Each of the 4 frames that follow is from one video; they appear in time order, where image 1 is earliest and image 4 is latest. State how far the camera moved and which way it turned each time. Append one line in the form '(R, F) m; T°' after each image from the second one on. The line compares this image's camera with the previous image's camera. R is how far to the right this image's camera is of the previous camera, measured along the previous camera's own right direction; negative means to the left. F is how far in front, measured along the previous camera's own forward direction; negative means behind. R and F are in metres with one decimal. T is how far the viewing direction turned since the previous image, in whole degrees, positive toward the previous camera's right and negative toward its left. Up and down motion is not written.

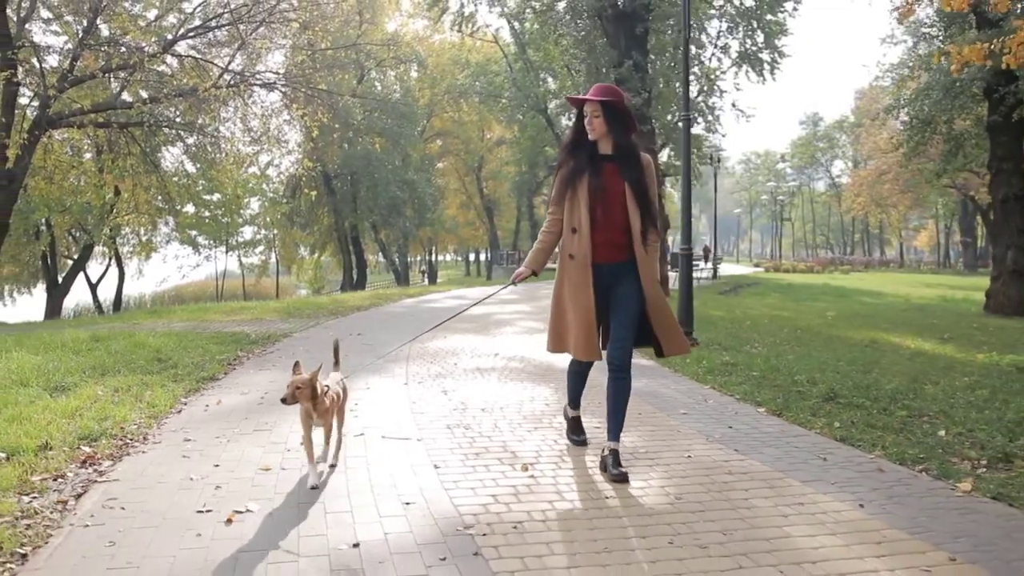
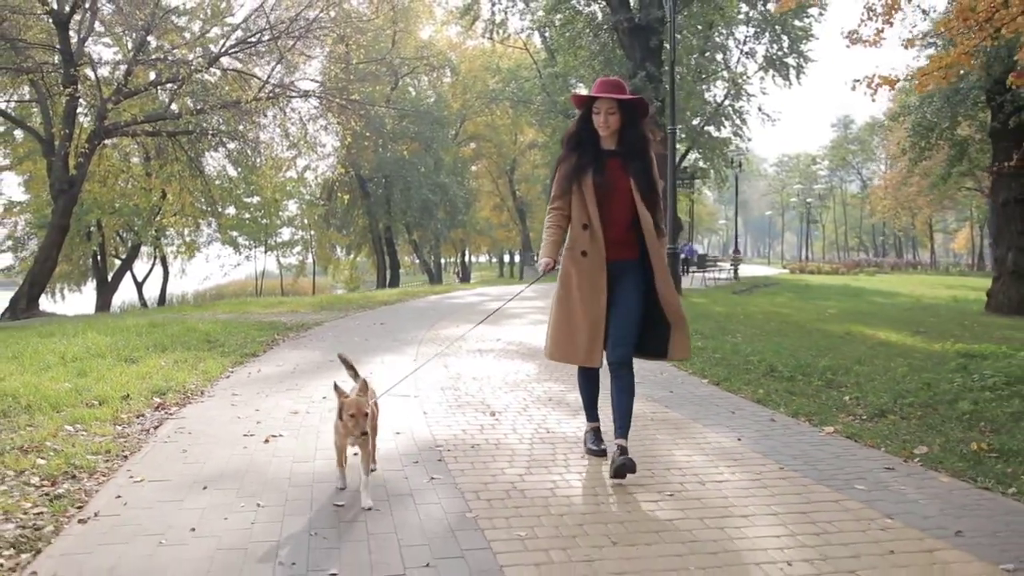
(+0.5, -1.4) m; -3°
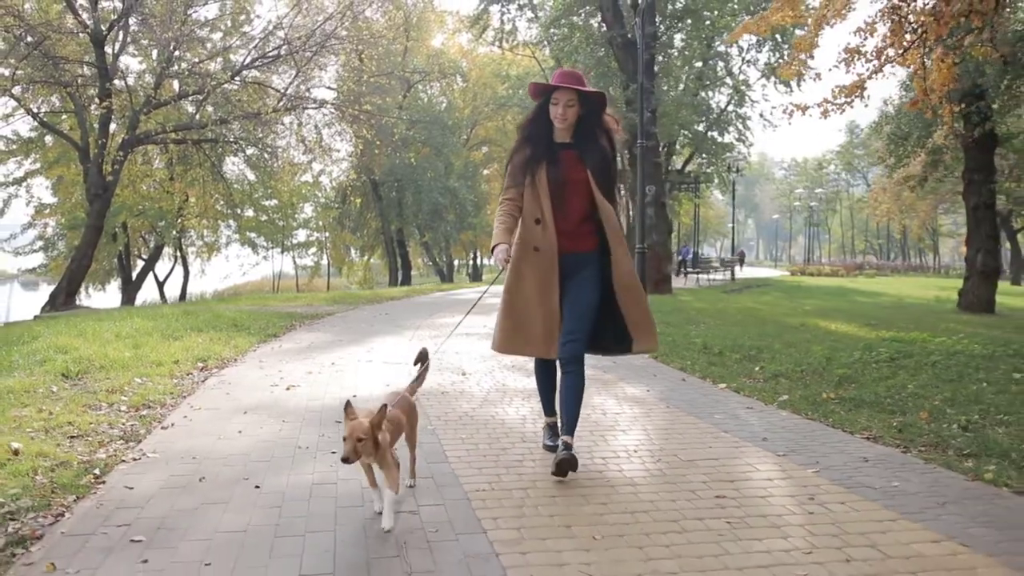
(+0.5, -1.8) m; -1°
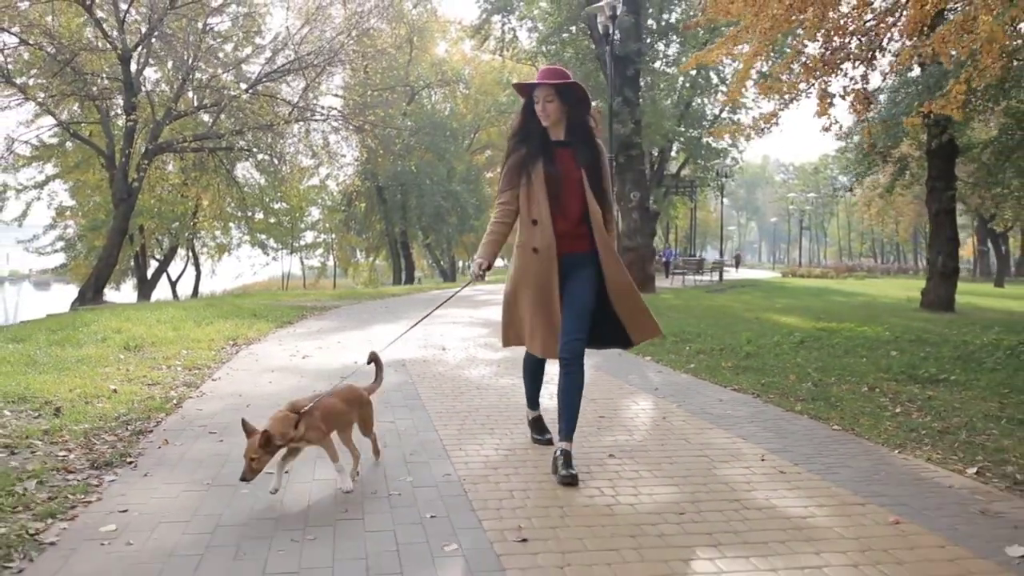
(+0.5, -2.0) m; 0°
